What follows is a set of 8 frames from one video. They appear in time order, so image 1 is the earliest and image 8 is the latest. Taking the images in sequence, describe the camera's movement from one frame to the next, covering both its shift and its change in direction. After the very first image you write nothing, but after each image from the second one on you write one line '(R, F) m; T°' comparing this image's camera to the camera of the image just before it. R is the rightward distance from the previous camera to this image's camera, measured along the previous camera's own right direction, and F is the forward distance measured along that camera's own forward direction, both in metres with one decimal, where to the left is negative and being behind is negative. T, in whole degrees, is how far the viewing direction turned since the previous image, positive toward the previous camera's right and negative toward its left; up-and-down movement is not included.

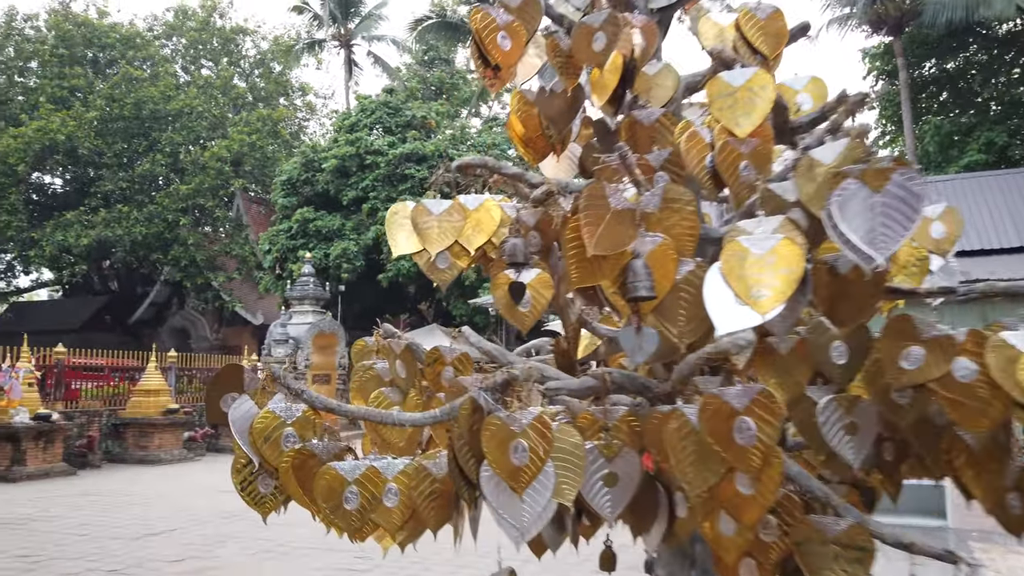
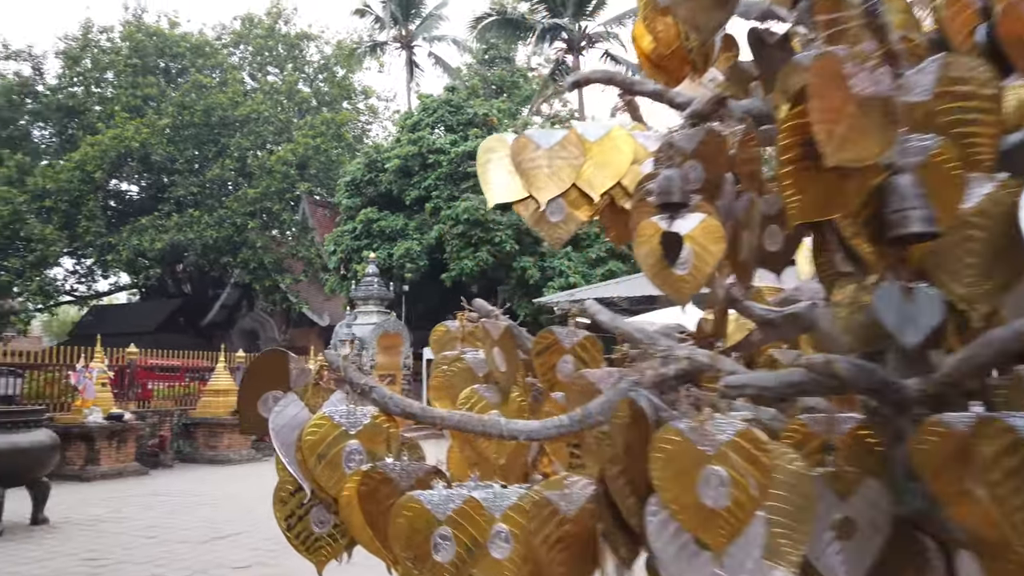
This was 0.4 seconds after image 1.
(-0.1, +0.4) m; -5°
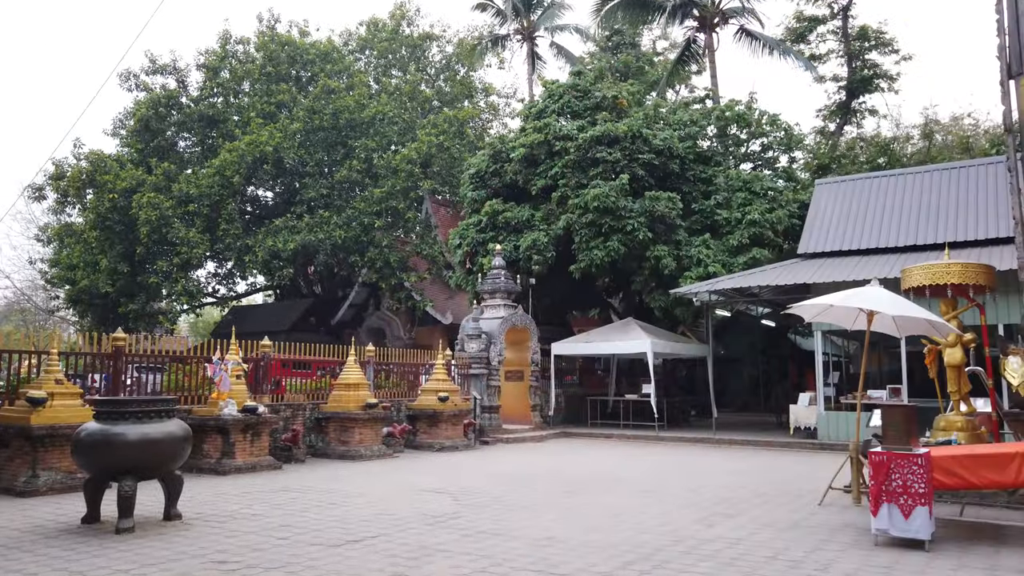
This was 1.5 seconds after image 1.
(-0.4, +0.9) m; -9°
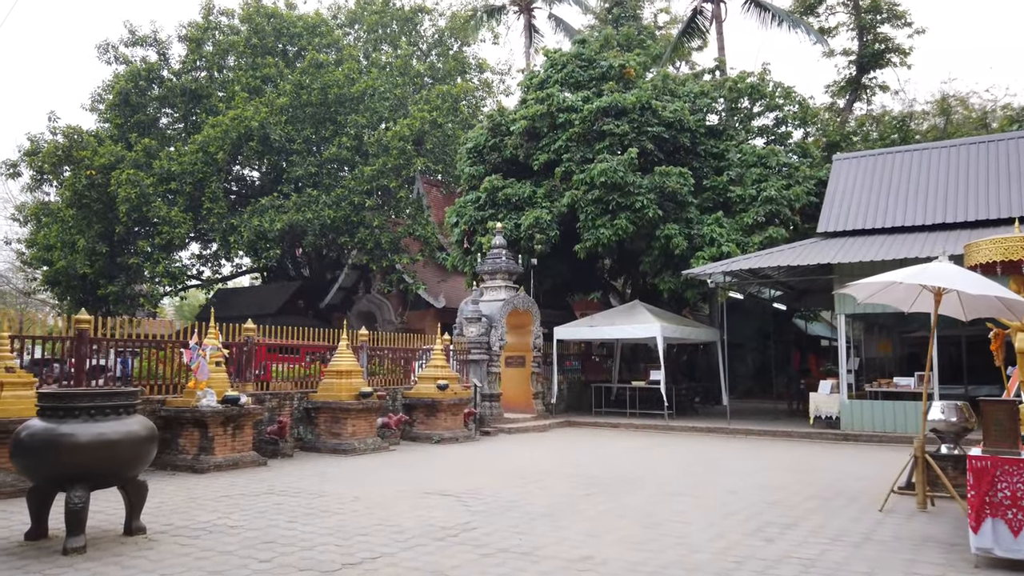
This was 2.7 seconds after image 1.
(-0.3, +1.0) m; +1°
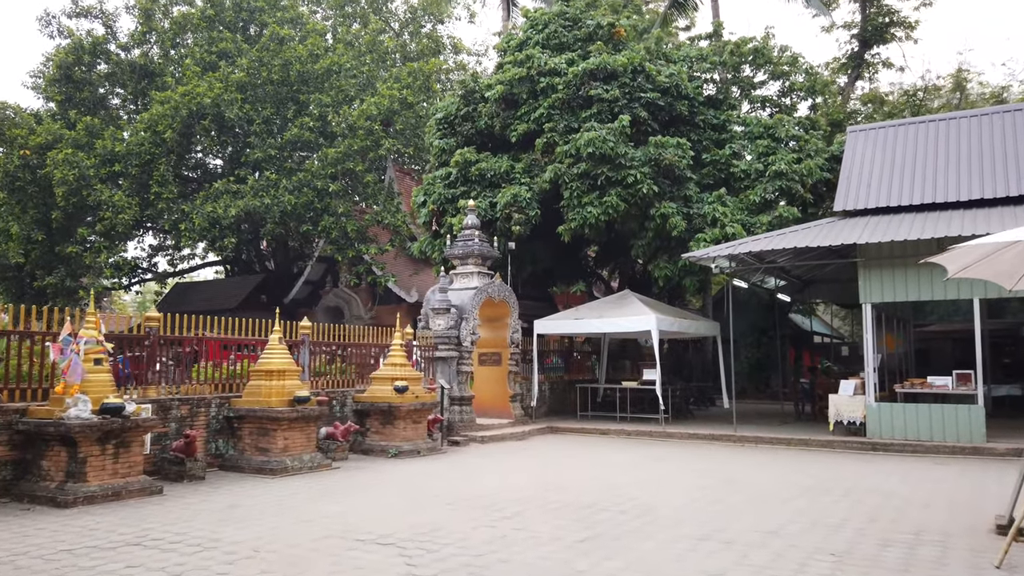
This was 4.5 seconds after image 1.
(+0.1, +2.0) m; +2°
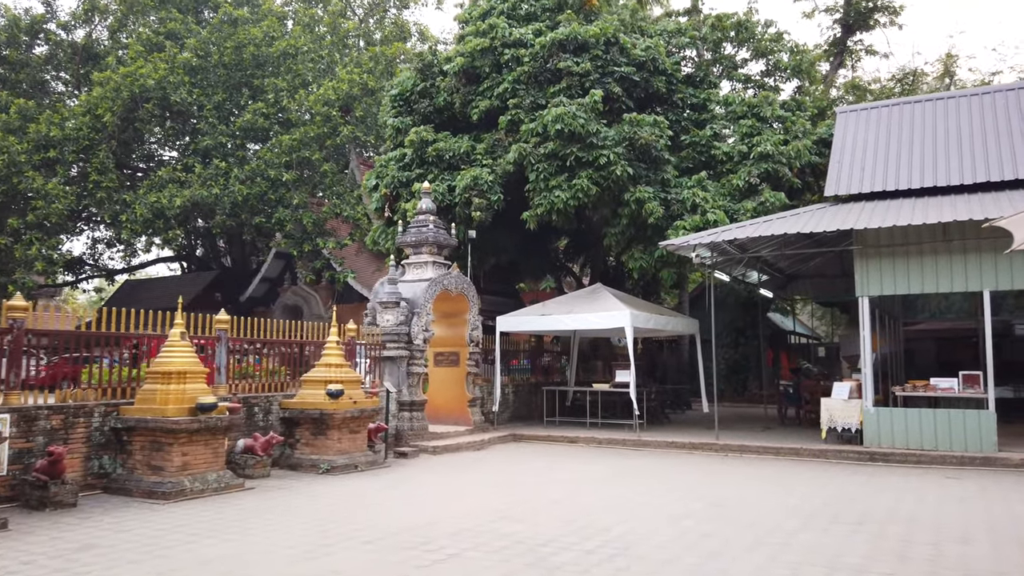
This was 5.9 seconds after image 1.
(+0.2, +1.4) m; +2°
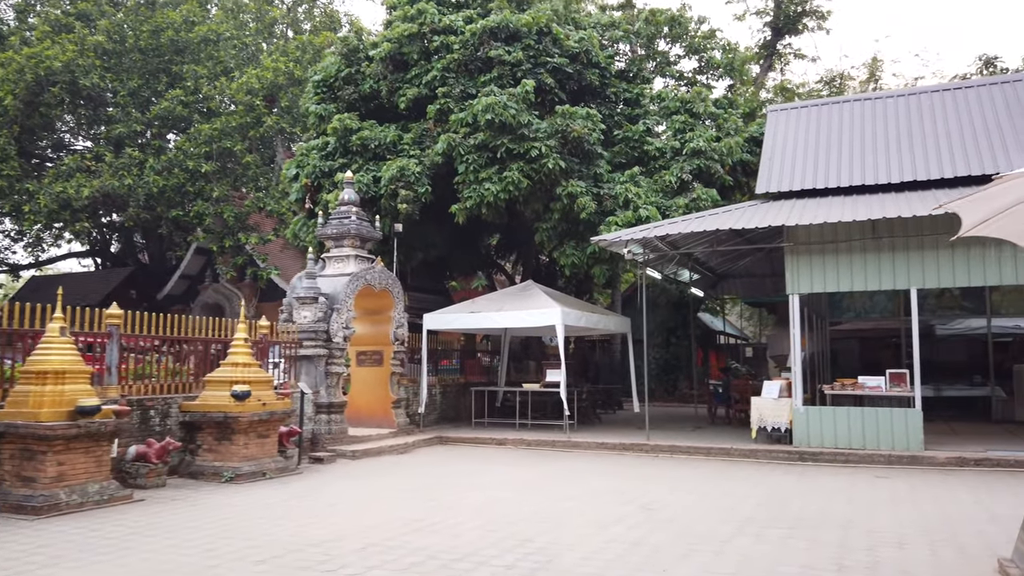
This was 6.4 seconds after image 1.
(+0.1, +0.5) m; +5°
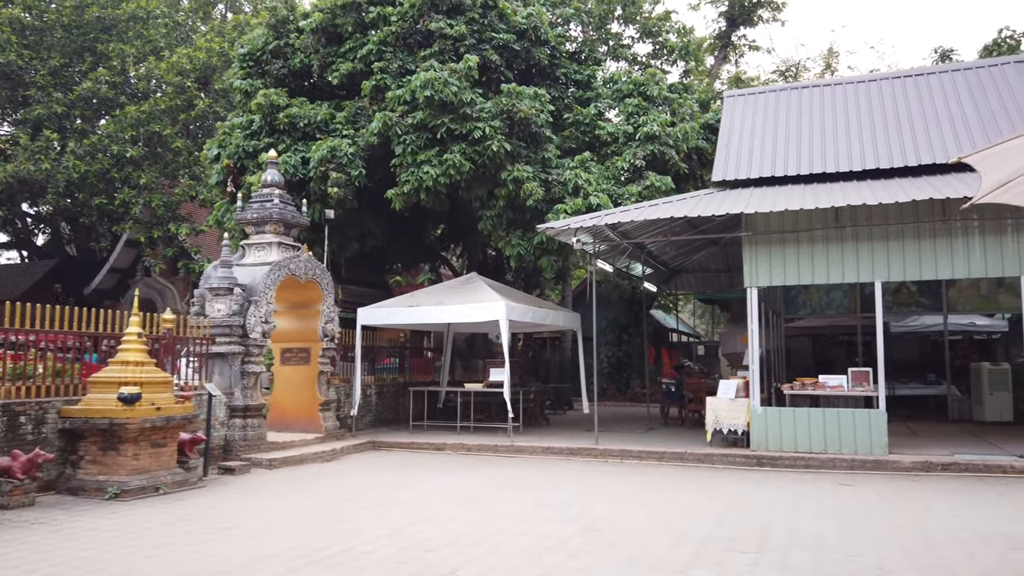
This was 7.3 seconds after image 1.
(+0.2, +0.9) m; +3°
